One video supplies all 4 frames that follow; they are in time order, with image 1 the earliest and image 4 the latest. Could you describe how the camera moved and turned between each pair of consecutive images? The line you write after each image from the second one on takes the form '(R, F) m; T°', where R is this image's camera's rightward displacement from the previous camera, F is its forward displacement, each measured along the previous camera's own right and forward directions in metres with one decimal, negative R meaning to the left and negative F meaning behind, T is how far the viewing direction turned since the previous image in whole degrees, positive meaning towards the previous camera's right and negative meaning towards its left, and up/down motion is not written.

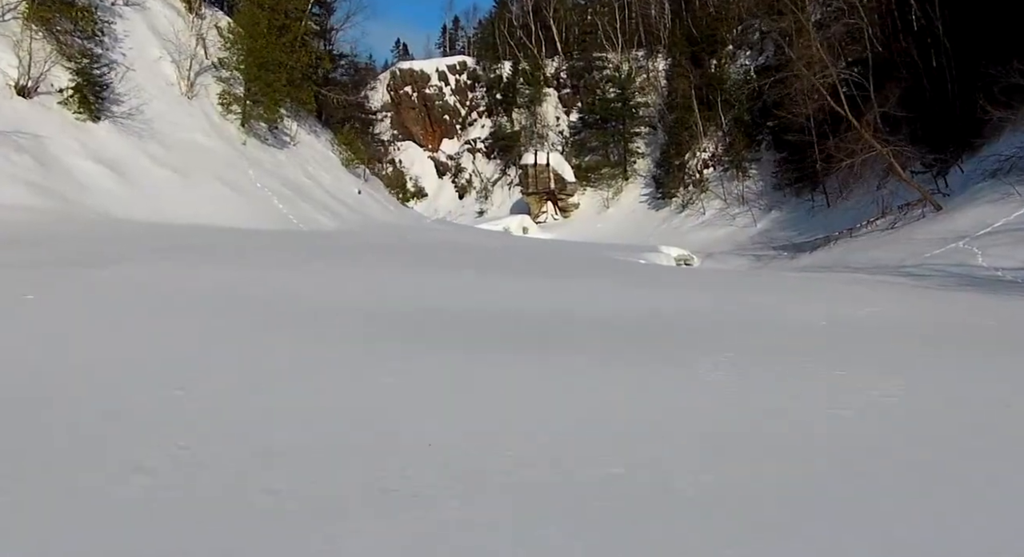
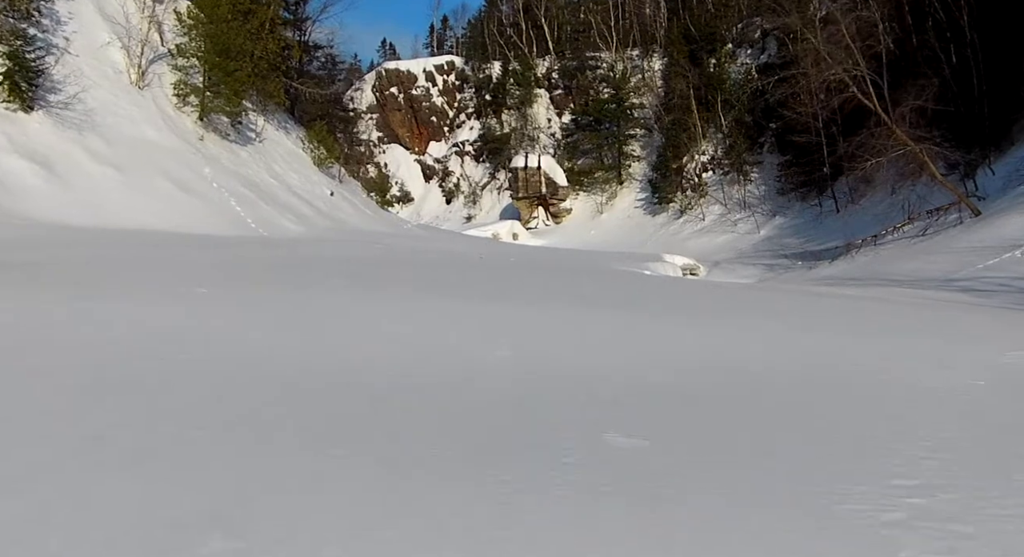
(0.0, +1.5) m; +1°
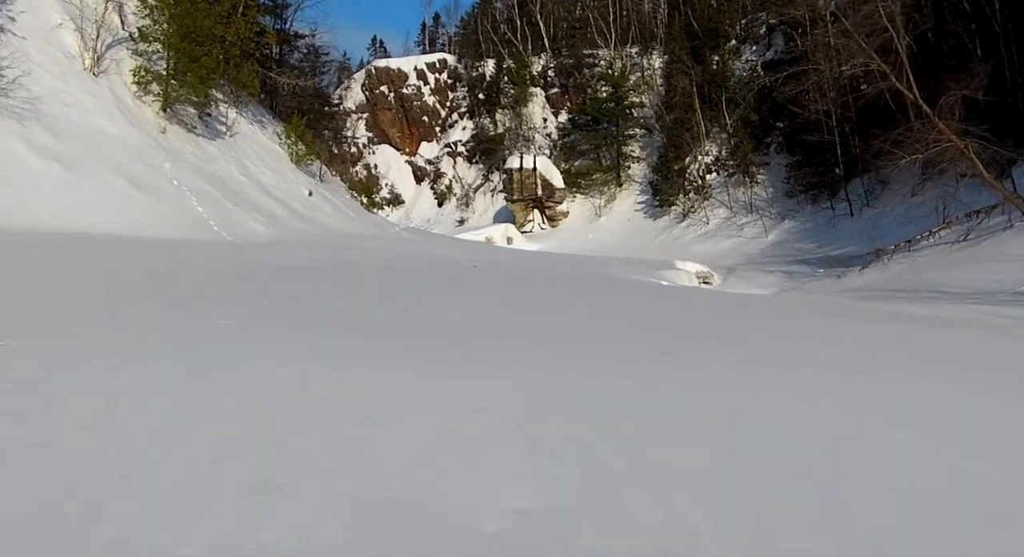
(-0.1, +1.3) m; 0°
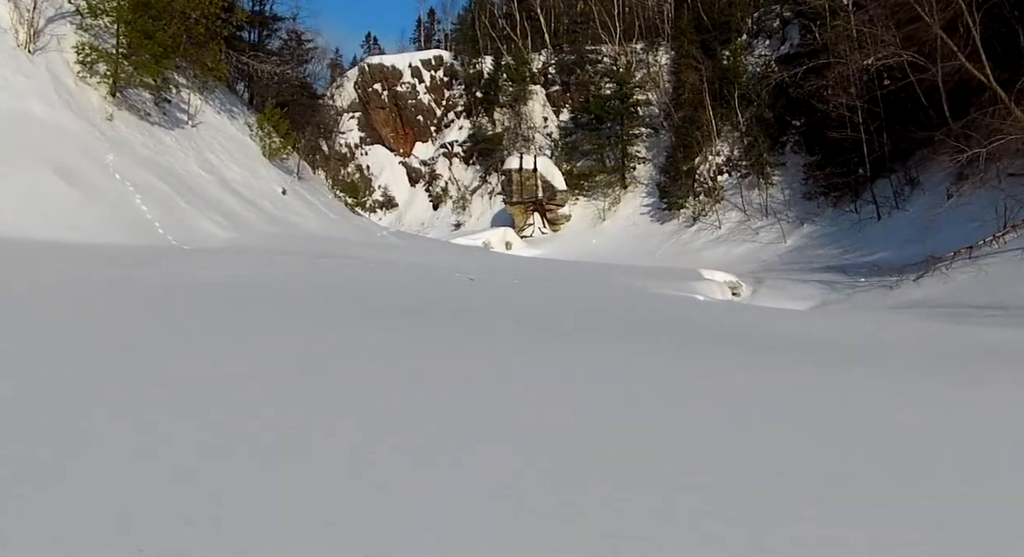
(-0.1, +1.6) m; 0°
